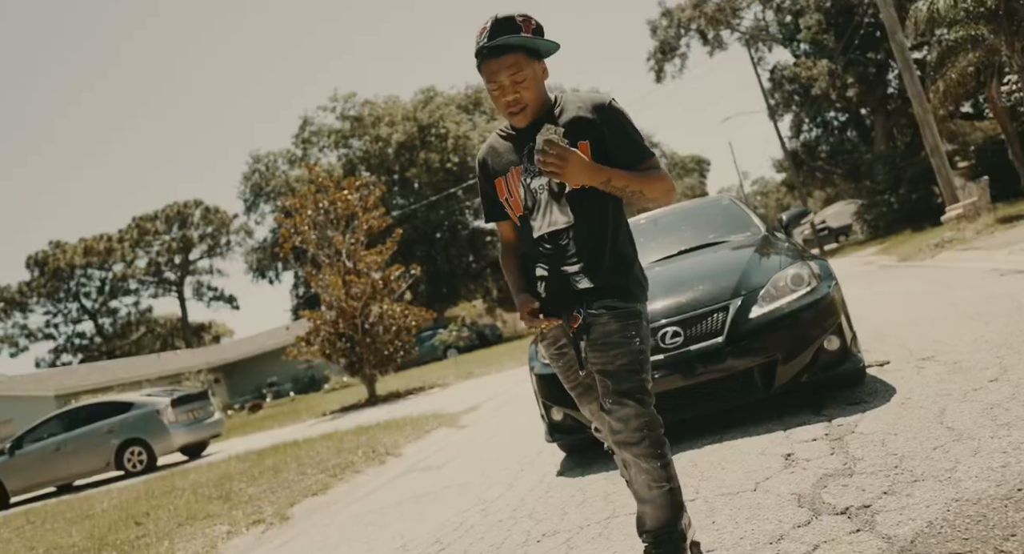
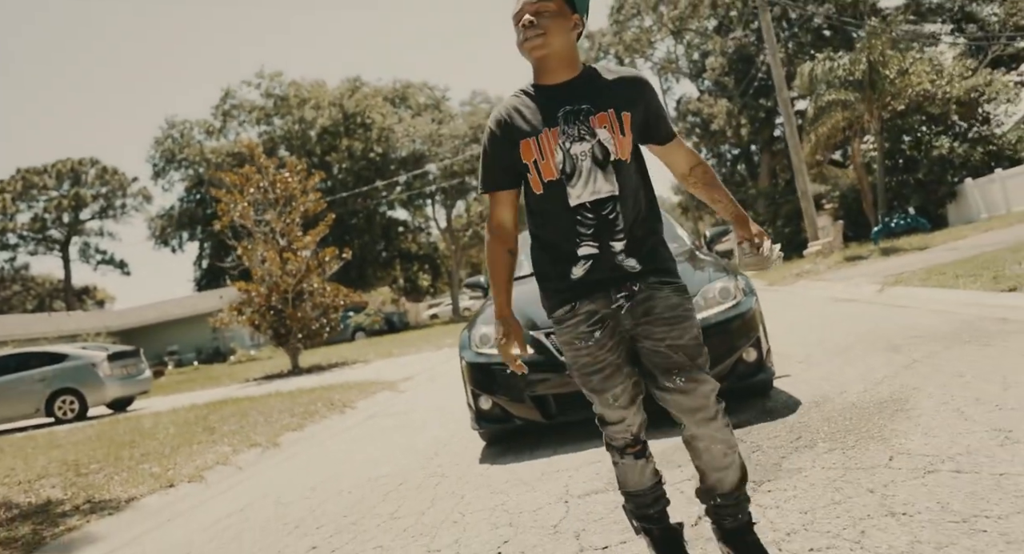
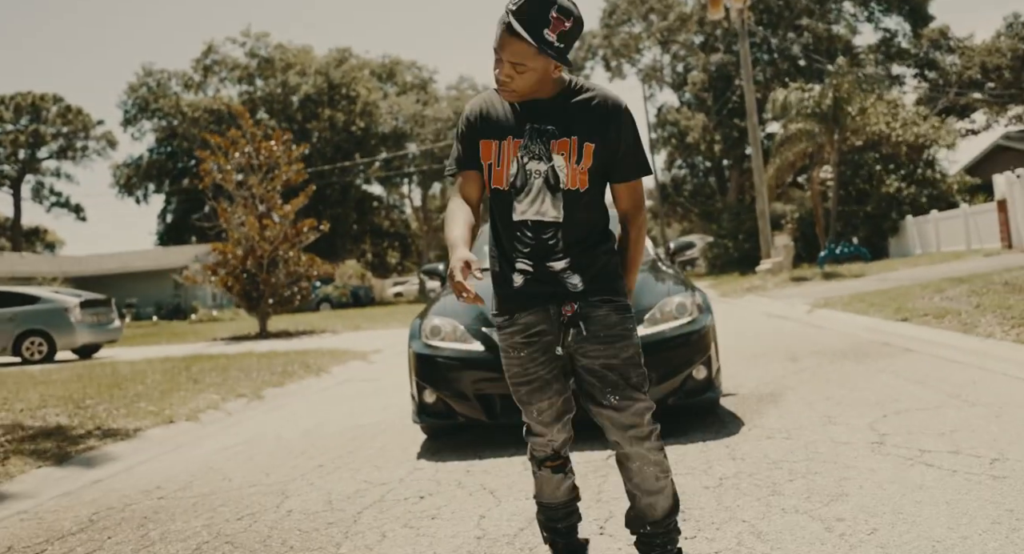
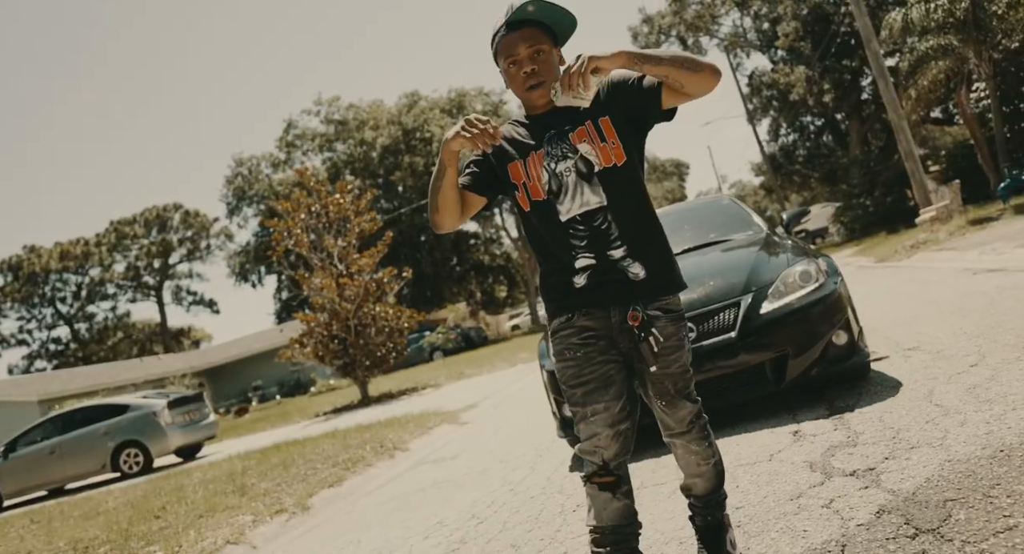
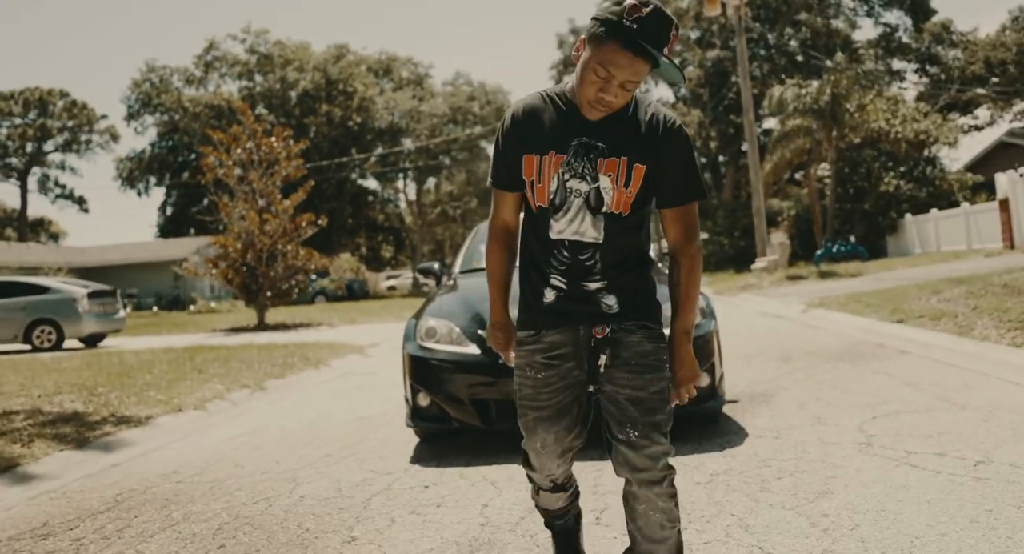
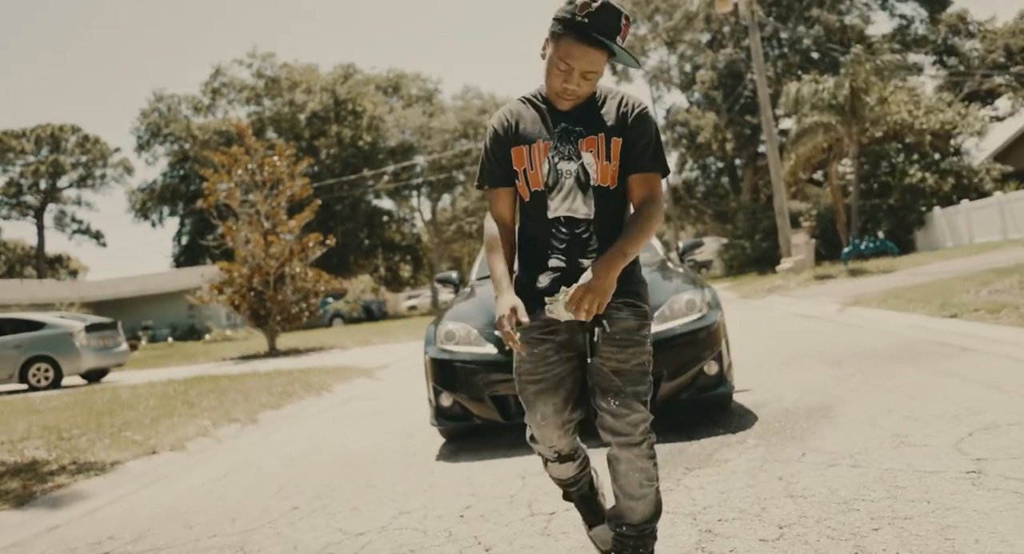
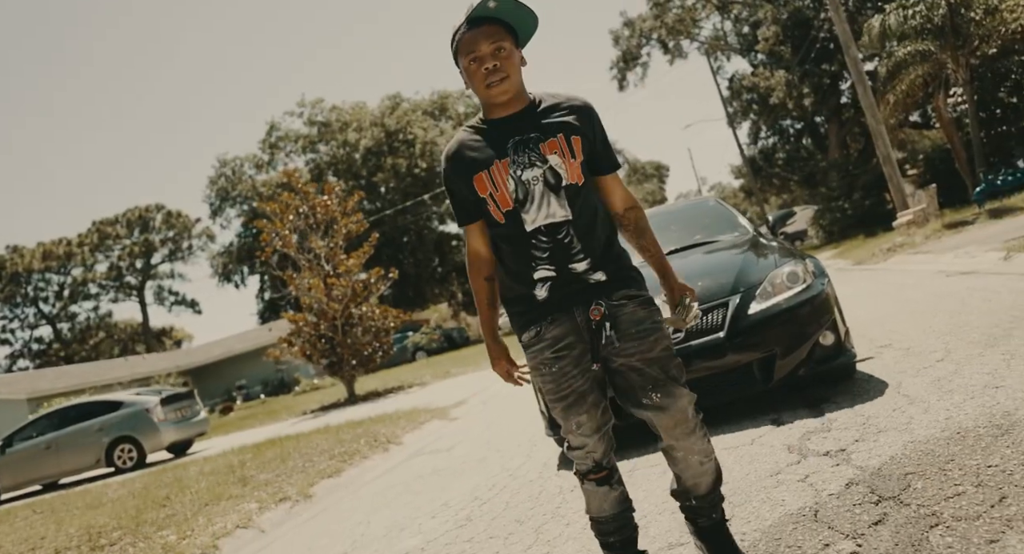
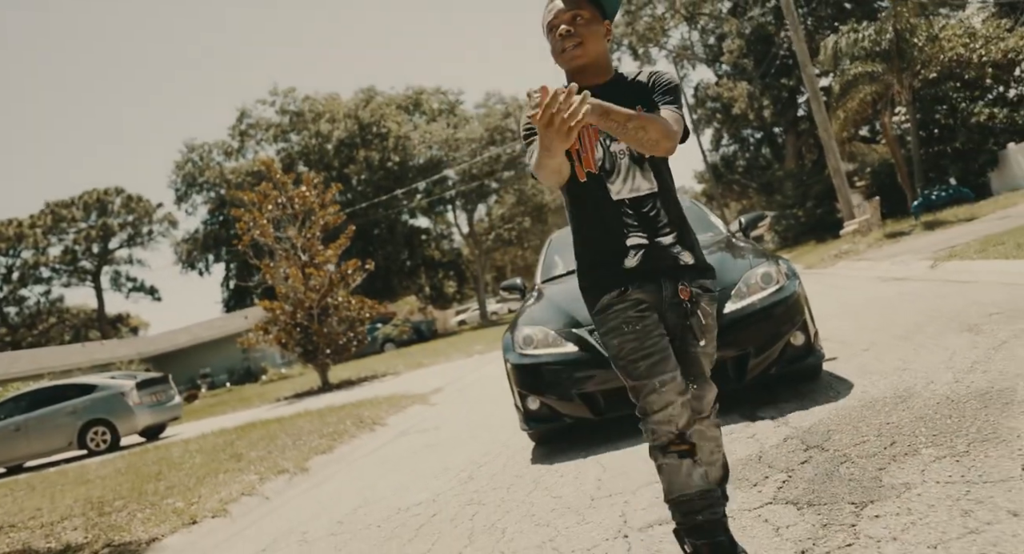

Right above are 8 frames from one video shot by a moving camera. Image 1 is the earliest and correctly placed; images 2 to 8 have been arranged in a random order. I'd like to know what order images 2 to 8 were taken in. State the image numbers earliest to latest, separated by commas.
4, 7, 8, 2, 6, 3, 5
